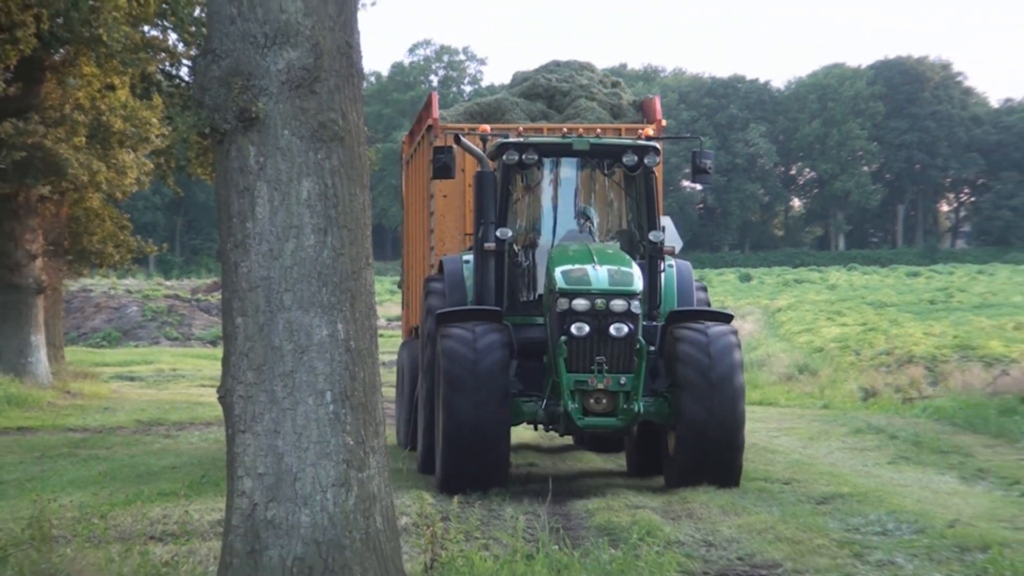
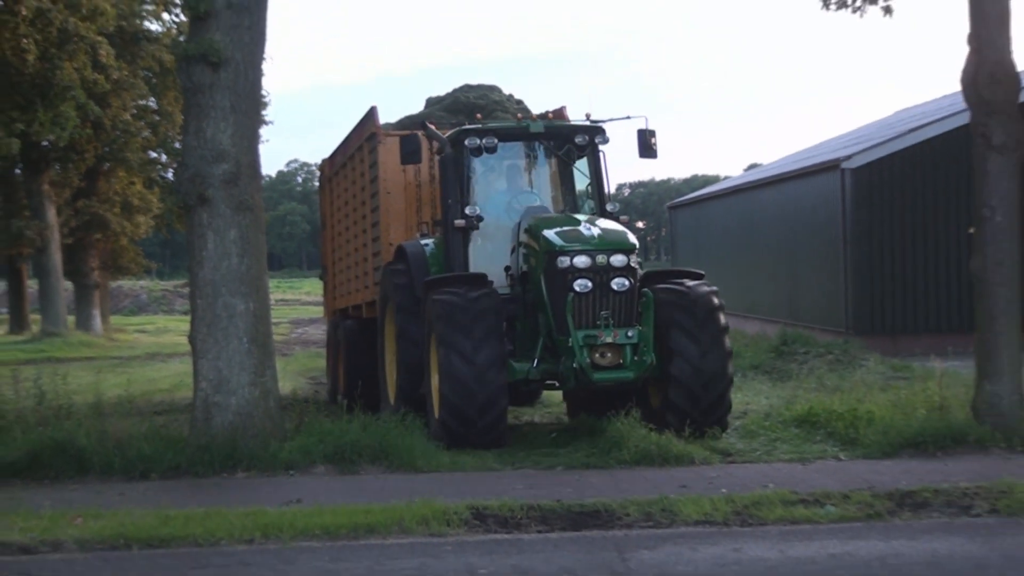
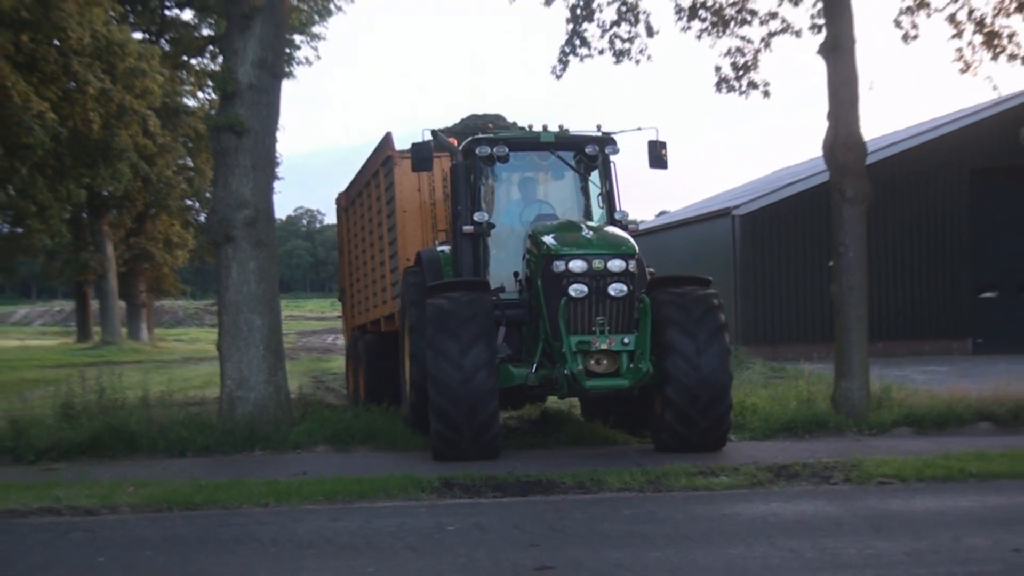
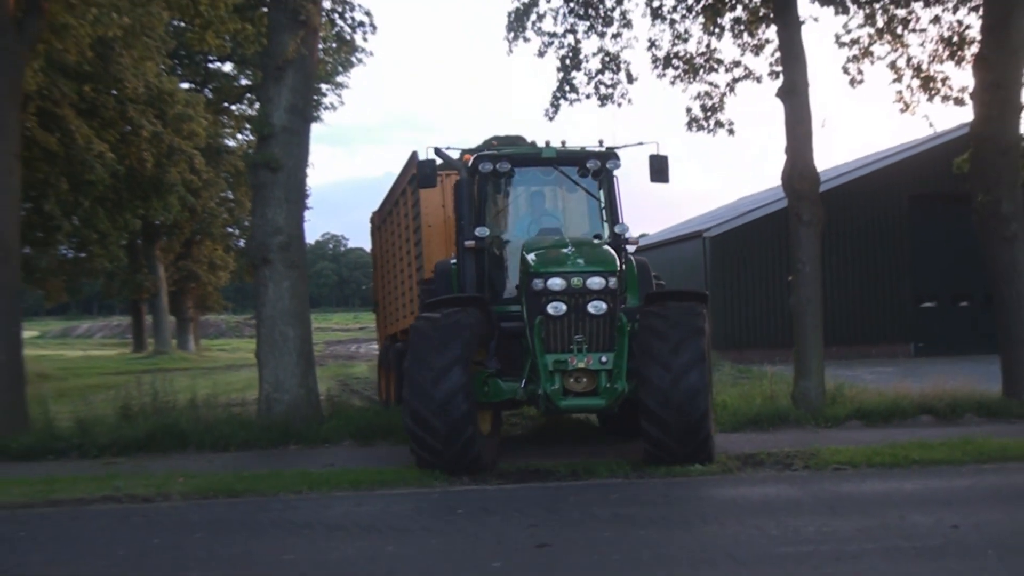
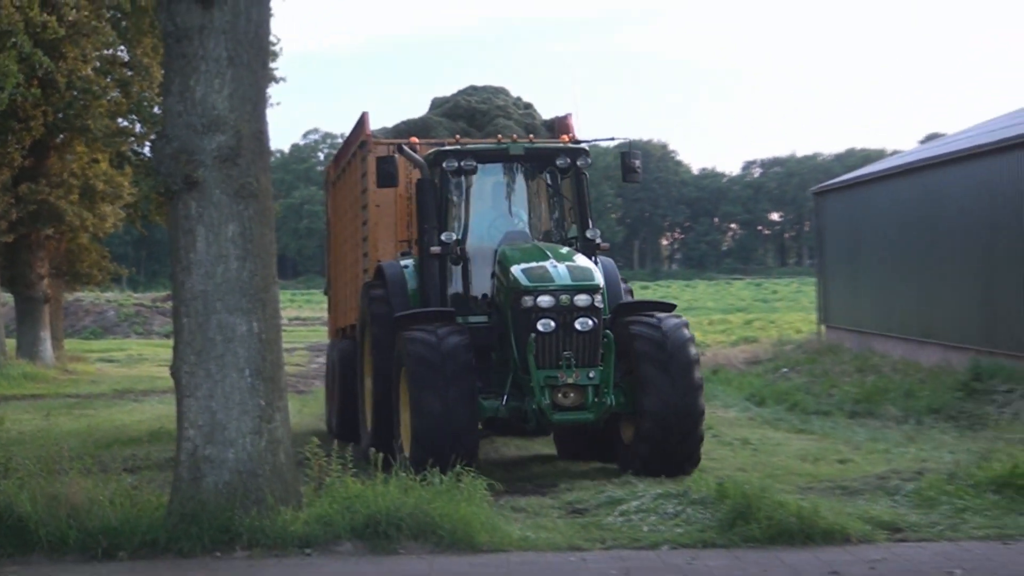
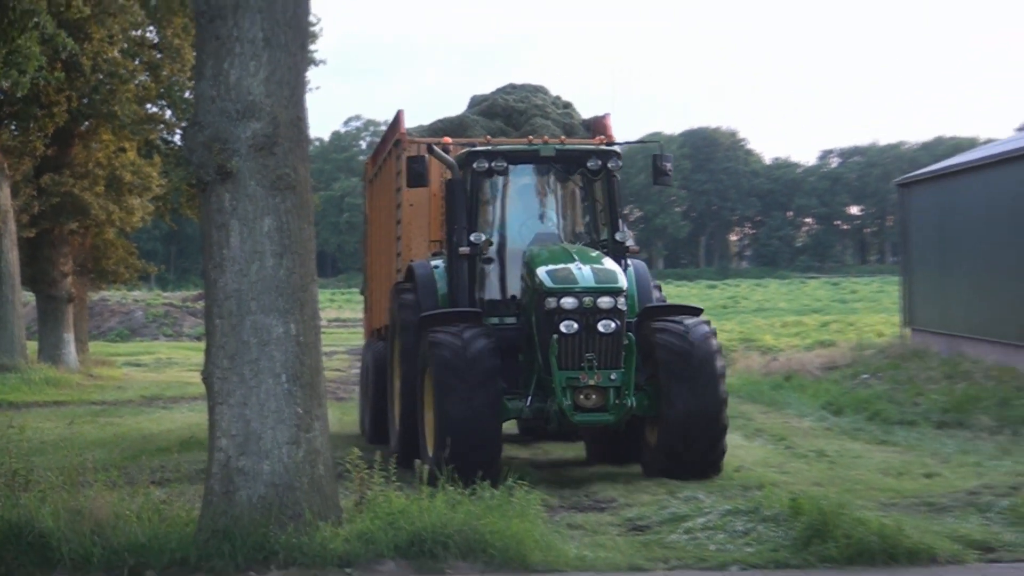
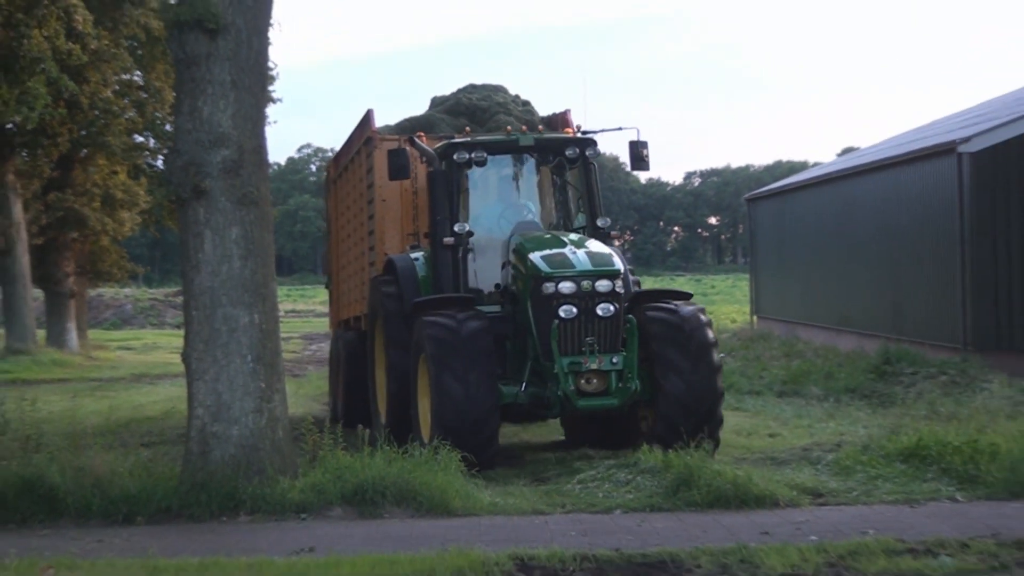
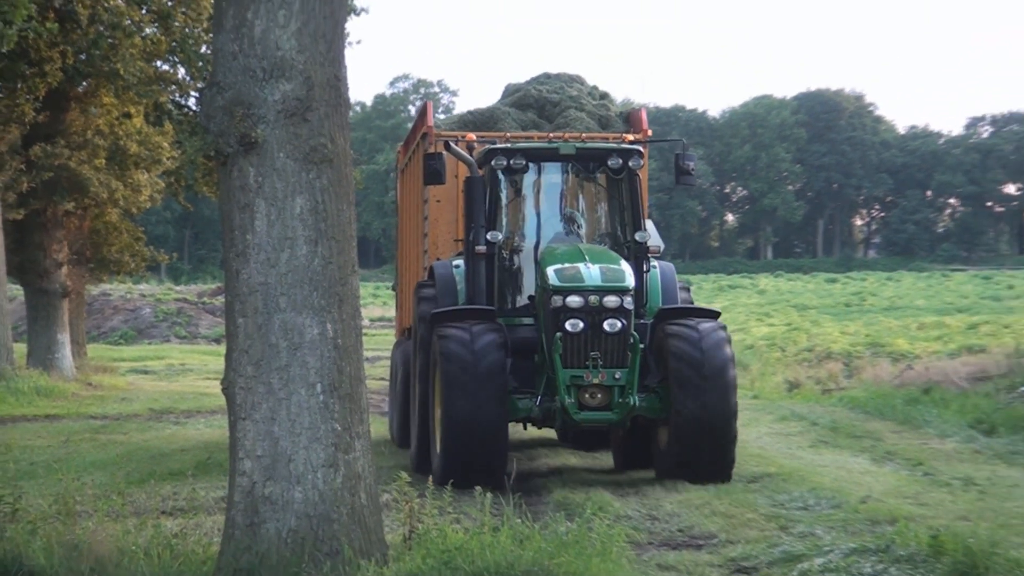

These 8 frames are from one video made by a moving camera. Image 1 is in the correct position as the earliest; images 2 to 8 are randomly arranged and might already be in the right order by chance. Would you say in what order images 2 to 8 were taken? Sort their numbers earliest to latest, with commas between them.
8, 6, 5, 7, 2, 3, 4
